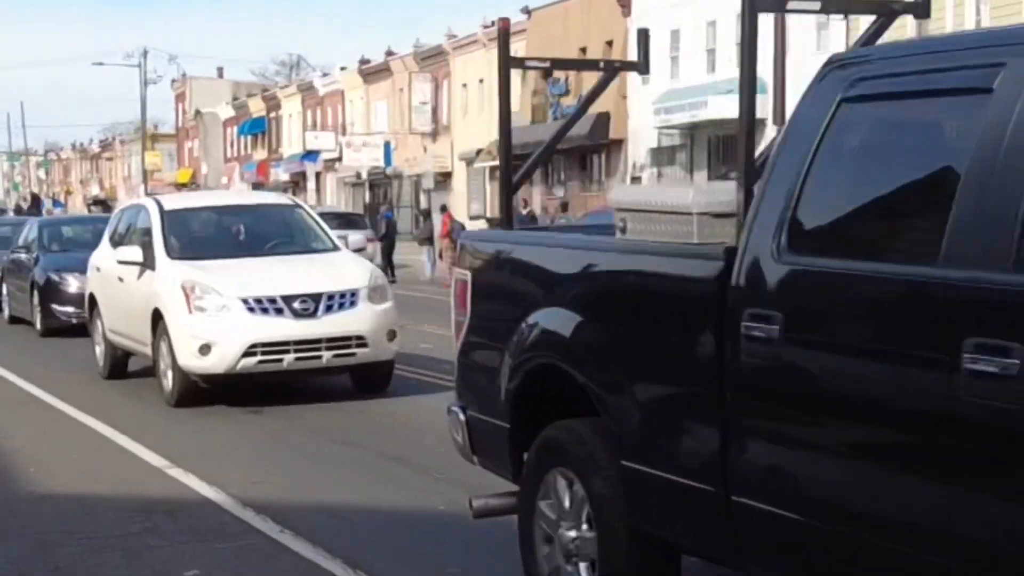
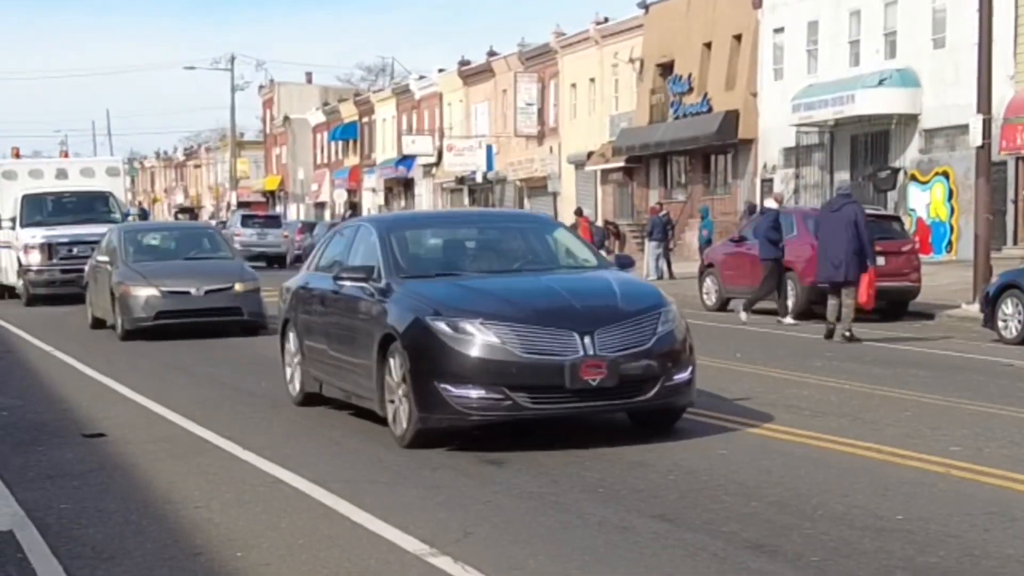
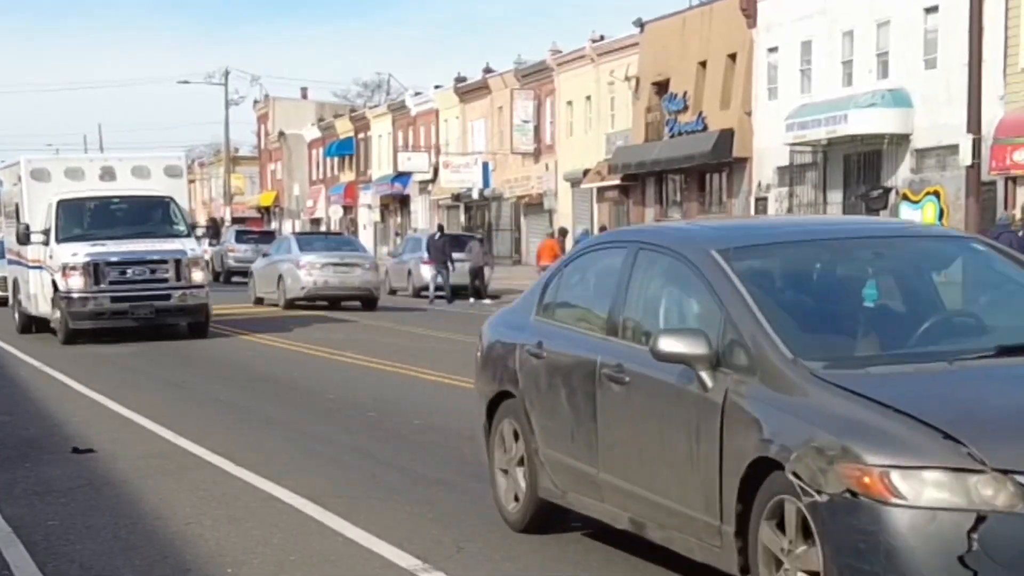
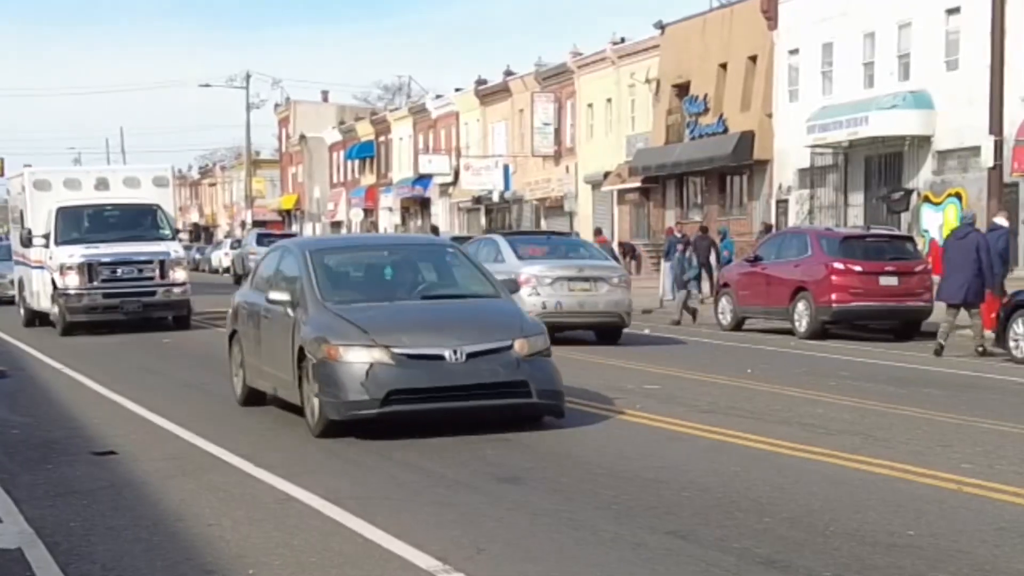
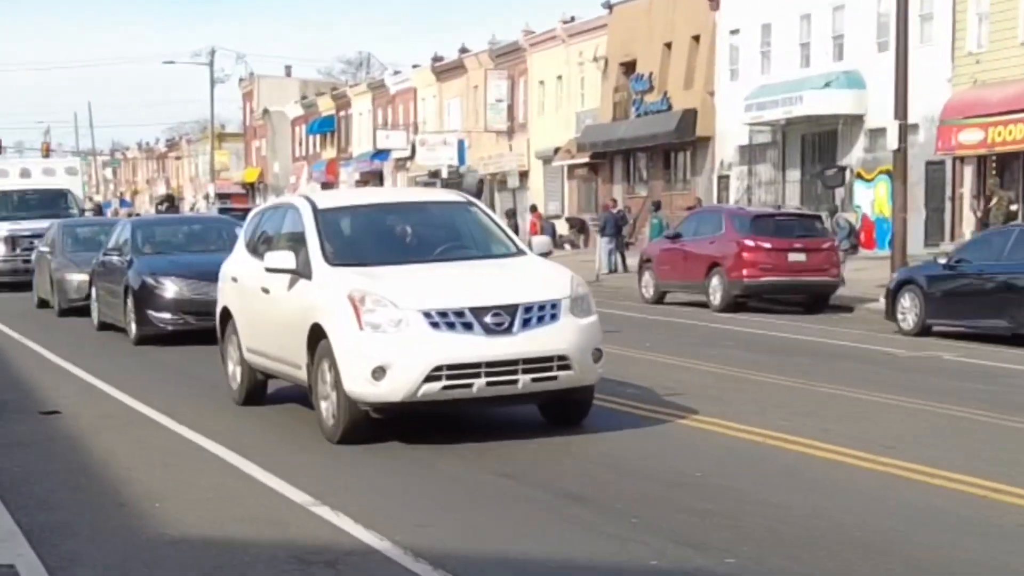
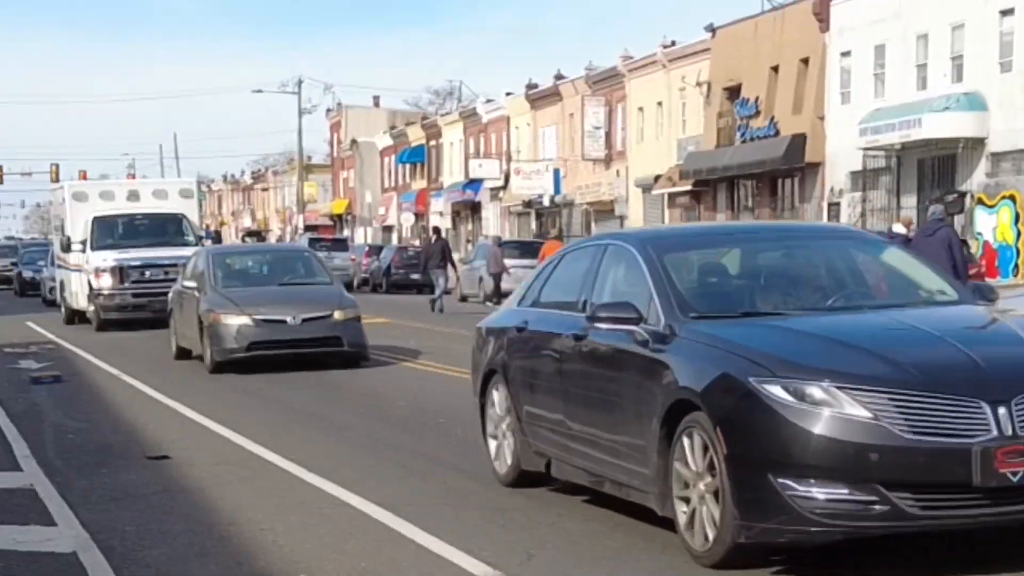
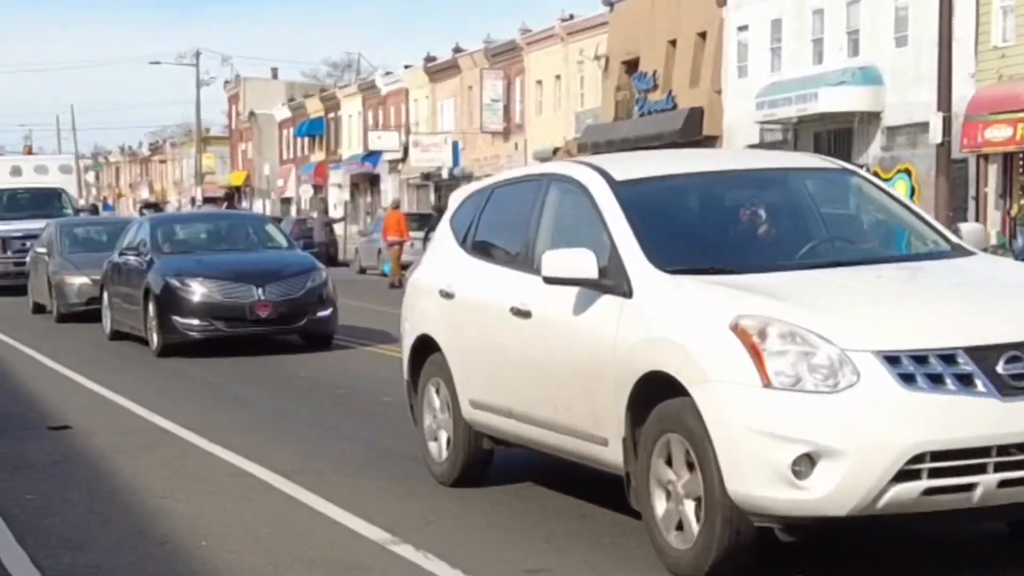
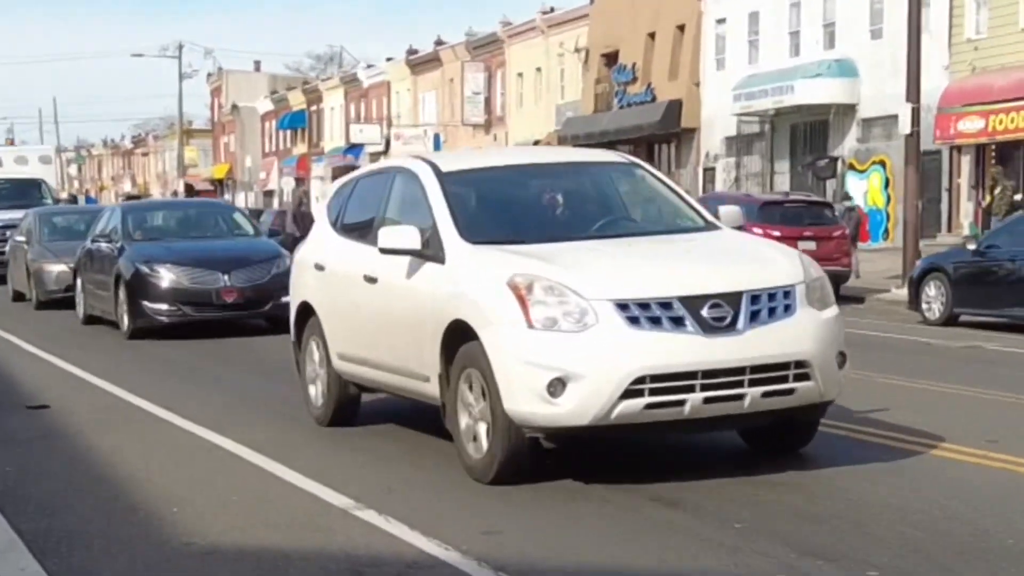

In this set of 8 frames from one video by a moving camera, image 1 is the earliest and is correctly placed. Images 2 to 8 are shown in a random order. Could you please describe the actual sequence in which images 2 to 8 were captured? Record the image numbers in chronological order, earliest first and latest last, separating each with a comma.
5, 8, 7, 2, 6, 4, 3
